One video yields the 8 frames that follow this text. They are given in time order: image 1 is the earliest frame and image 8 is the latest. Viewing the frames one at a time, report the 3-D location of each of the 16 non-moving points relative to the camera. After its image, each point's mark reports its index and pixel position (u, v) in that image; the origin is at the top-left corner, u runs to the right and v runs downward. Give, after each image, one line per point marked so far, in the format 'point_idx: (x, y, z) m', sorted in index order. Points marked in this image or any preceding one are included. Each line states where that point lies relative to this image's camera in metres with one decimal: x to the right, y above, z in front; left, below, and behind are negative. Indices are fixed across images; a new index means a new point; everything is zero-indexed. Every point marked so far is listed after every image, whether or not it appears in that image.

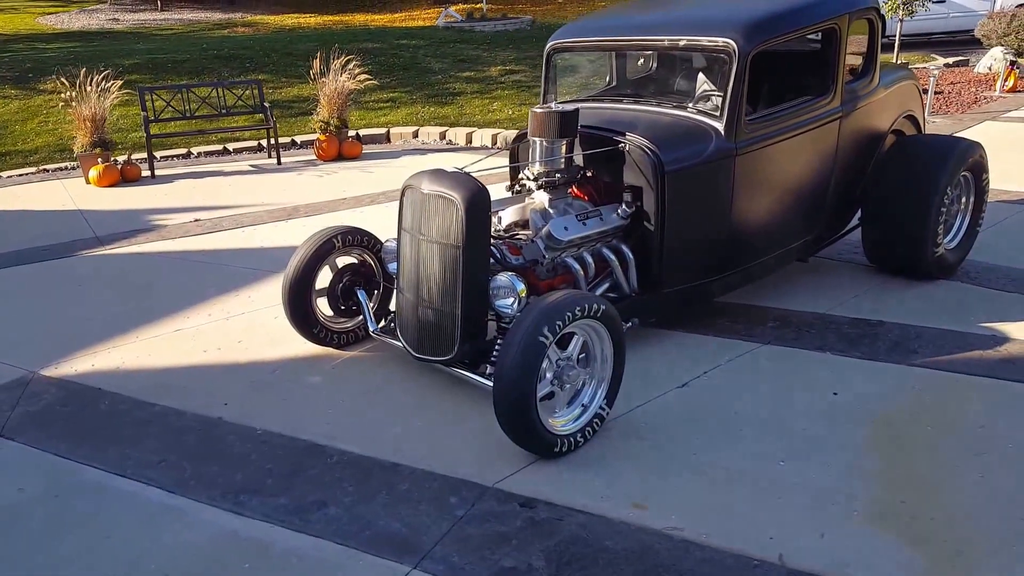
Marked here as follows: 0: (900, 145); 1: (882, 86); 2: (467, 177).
0: (+2.5, +0.9, +5.2) m
1: (+2.3, +1.3, +5.2) m
2: (-0.2, +0.5, +3.7) m
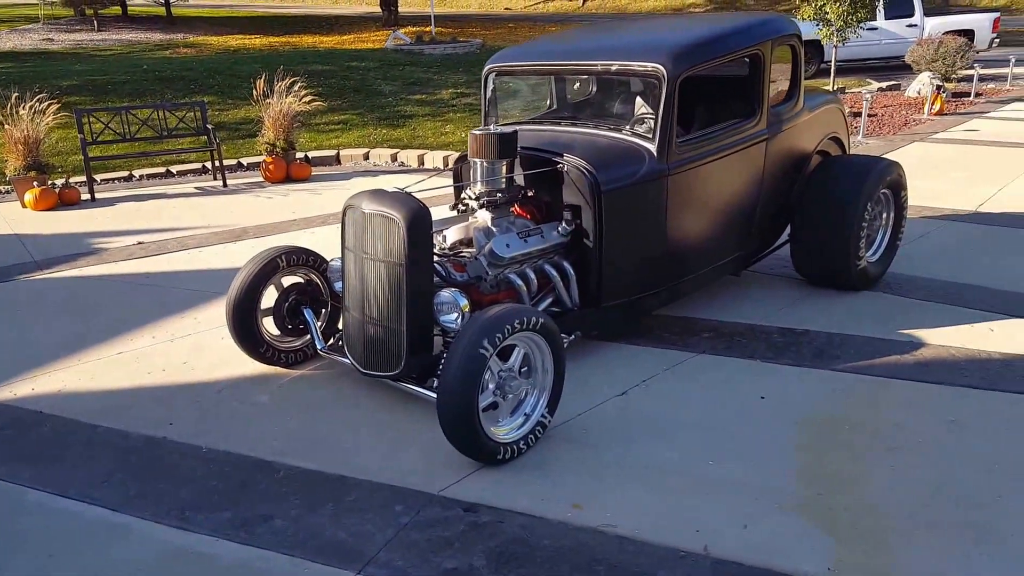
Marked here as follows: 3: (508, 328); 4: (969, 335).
0: (+2.1, +0.8, +5.5) m
1: (+1.9, +1.2, +5.5) m
2: (-0.5, +0.4, +3.8) m
3: (0.0, -0.2, +3.4) m
4: (+2.8, -0.3, +5.0) m
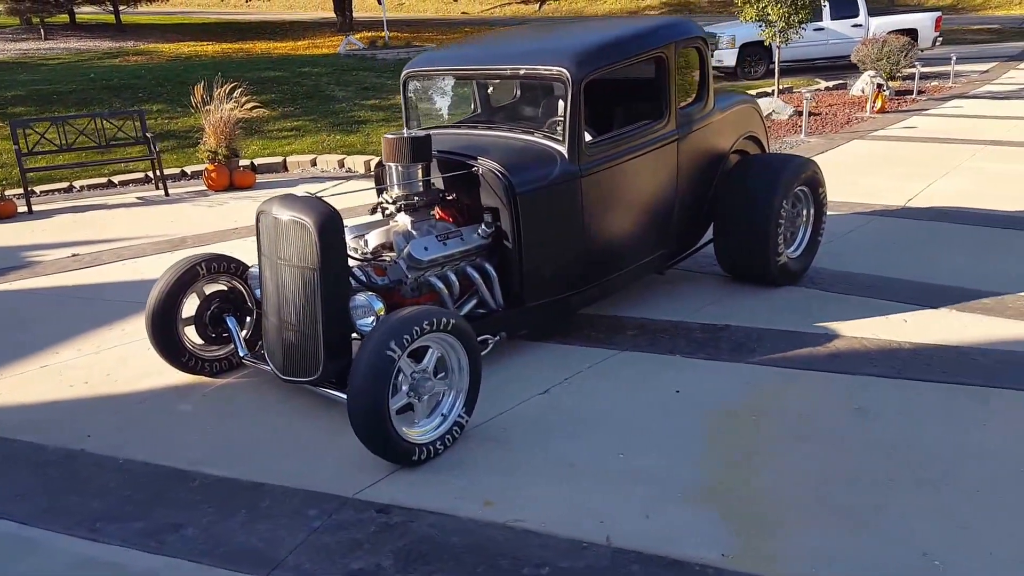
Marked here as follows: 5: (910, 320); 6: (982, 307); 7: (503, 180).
0: (+1.6, +0.8, +5.7) m
1: (+1.4, +1.2, +5.7) m
2: (-0.9, +0.4, +3.8) m
3: (-0.4, -0.2, +3.4) m
4: (+2.3, -0.2, +5.1) m
5: (+2.5, -0.2, +5.2) m
6: (+3.1, -0.1, +5.4) m
7: (0.0, +0.6, +4.4) m
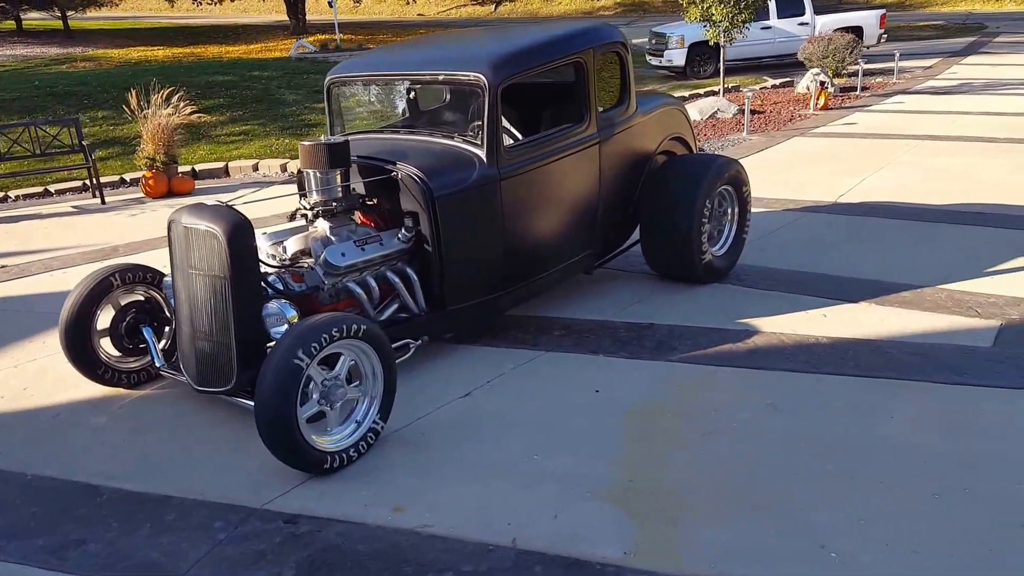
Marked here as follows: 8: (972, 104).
0: (+1.1, +0.9, +5.7) m
1: (+0.9, +1.2, +5.7) m
2: (-1.3, +0.4, +3.8) m
3: (-0.8, -0.2, +3.4) m
4: (+1.9, -0.2, +5.3) m
5: (+2.1, -0.2, +5.4) m
6: (+2.6, -0.1, +5.6) m
7: (-0.5, +0.5, +4.4) m
8: (+8.2, +3.3, +14.4) m
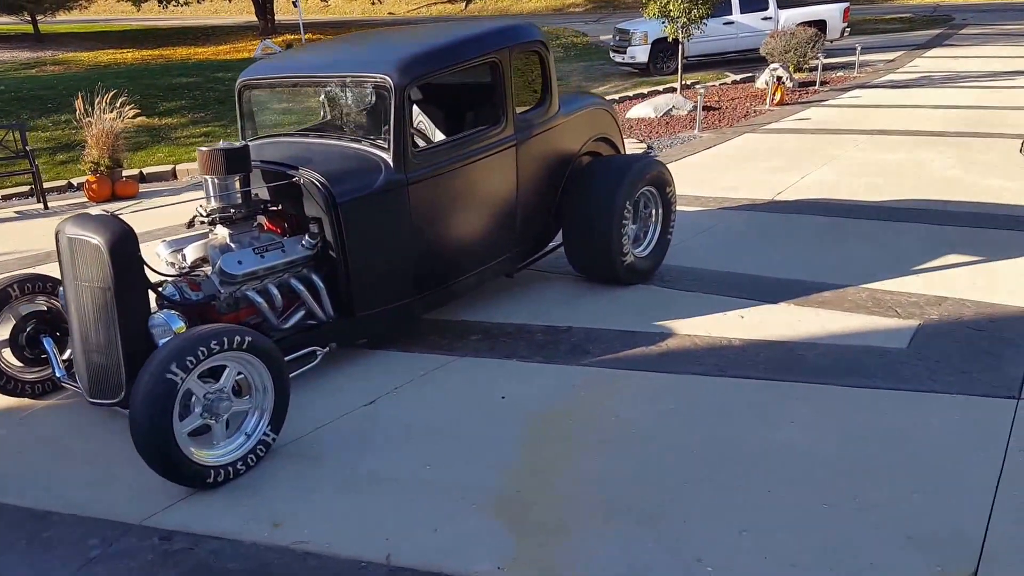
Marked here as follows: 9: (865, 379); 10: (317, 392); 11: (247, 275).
0: (+0.5, +0.8, +5.7) m
1: (+0.3, +1.2, +5.7) m
2: (-1.8, +0.3, +3.7) m
3: (-1.3, -0.3, +3.3) m
4: (+1.3, -0.2, +5.3) m
5: (+1.5, -0.2, +5.4) m
6: (+2.1, -0.1, +5.6) m
7: (-1.0, +0.5, +4.3) m
8: (+7.3, +3.4, +14.6) m
9: (+1.9, -0.5, +4.4) m
10: (-1.0, -0.6, +4.3) m
11: (-1.4, +0.1, +4.2) m
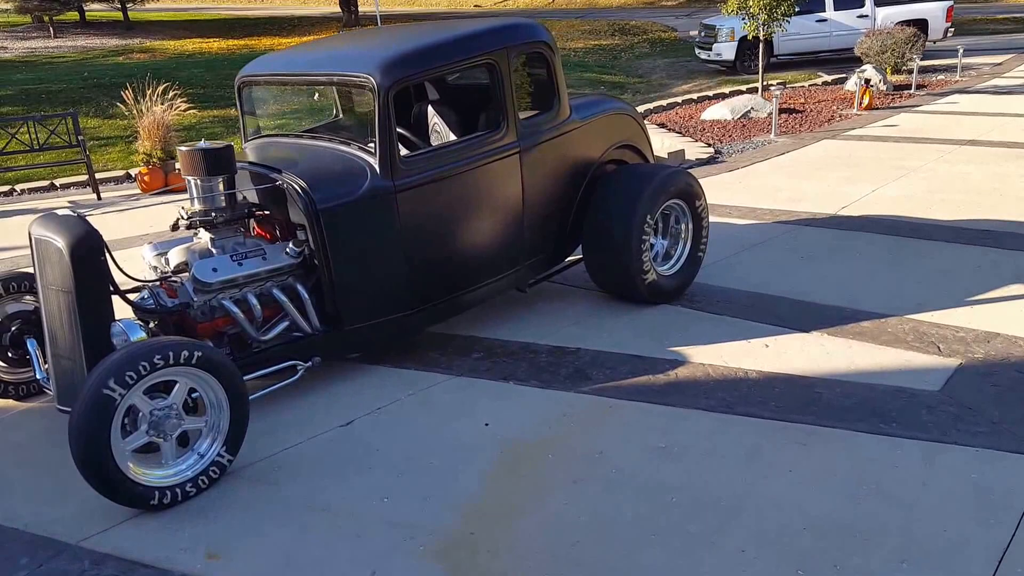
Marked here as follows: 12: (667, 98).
0: (+0.6, +0.7, +5.4) m
1: (+0.5, +1.1, +5.4) m
2: (-1.9, +0.3, +3.6) m
3: (-1.4, -0.3, +3.2) m
4: (+1.4, -0.4, +4.9) m
5: (+1.6, -0.3, +4.9) m
6: (+2.2, -0.3, +5.1) m
7: (-1.0, +0.5, +4.1) m
8: (+8.4, +3.0, +13.6) m
9: (+1.8, -0.7, +3.9) m
10: (-1.1, -0.6, +4.1) m
11: (-1.4, 0.0, +4.0) m
12: (+3.0, +3.7, +15.5) m
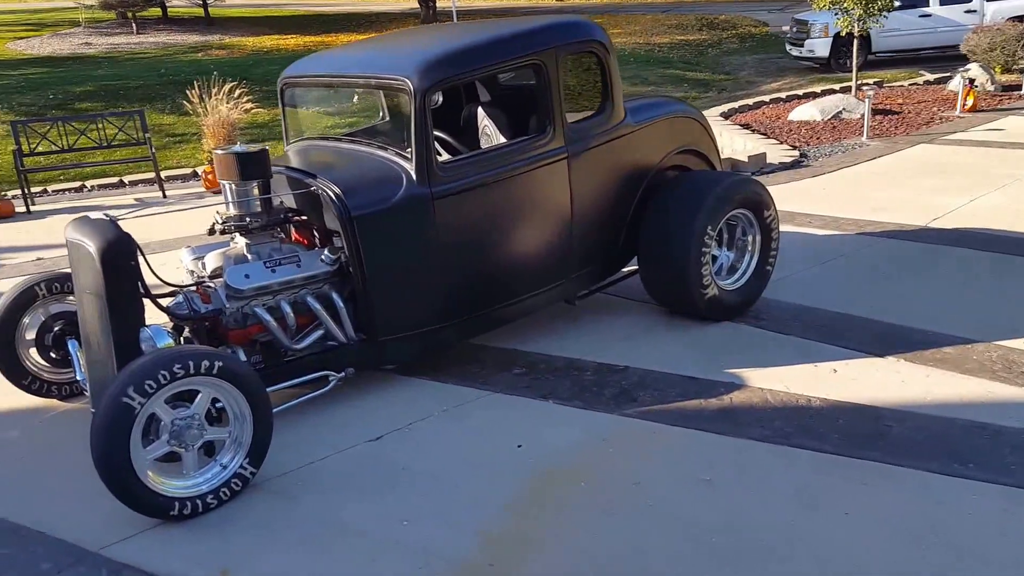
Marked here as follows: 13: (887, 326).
0: (+1.0, +0.6, +5.1) m
1: (+0.8, +1.0, +5.1) m
2: (-1.7, +0.3, +3.6) m
3: (-1.3, -0.3, +3.1) m
4: (+1.6, -0.5, +4.5) m
5: (+1.8, -0.5, +4.6) m
6: (+2.4, -0.4, +4.7) m
7: (-0.8, +0.4, +4.0) m
8: (+9.5, +2.7, +12.5) m
9: (+1.9, -0.8, +3.5) m
10: (-0.9, -0.7, +4.0) m
11: (-1.2, 0.0, +4.0) m
12: (+4.4, +3.5, +15.0) m
13: (+2.4, -0.2, +5.2) m
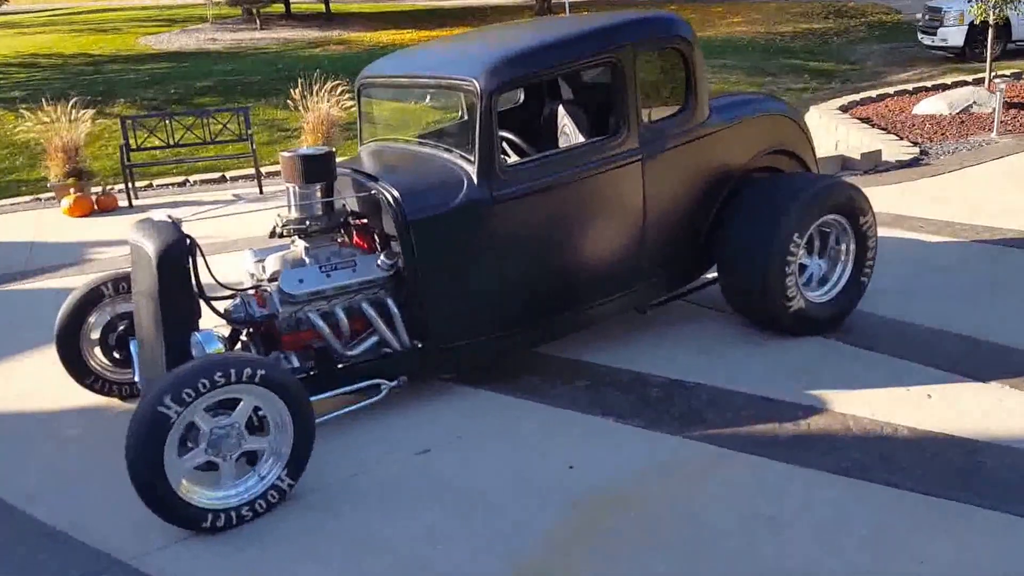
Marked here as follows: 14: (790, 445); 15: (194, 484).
0: (+1.4, +0.6, +4.8) m
1: (+1.3, +1.0, +4.8) m
2: (-1.5, +0.3, +3.6) m
3: (-1.1, -0.4, +3.1) m
4: (+1.9, -0.6, +4.1) m
5: (+2.1, -0.6, +4.1) m
6: (+2.8, -0.5, +4.2) m
7: (-0.5, +0.4, +3.9) m
8: (+10.9, +2.4, +11.0) m
9: (+2.1, -0.9, +3.1) m
10: (-0.6, -0.7, +4.0) m
11: (-0.9, 0.0, +3.9) m
12: (+6.1, +3.4, +14.1) m
13: (+2.8, -0.3, +4.7) m
14: (+1.3, -0.7, +3.7) m
15: (-1.3, -0.8, +3.3) m
